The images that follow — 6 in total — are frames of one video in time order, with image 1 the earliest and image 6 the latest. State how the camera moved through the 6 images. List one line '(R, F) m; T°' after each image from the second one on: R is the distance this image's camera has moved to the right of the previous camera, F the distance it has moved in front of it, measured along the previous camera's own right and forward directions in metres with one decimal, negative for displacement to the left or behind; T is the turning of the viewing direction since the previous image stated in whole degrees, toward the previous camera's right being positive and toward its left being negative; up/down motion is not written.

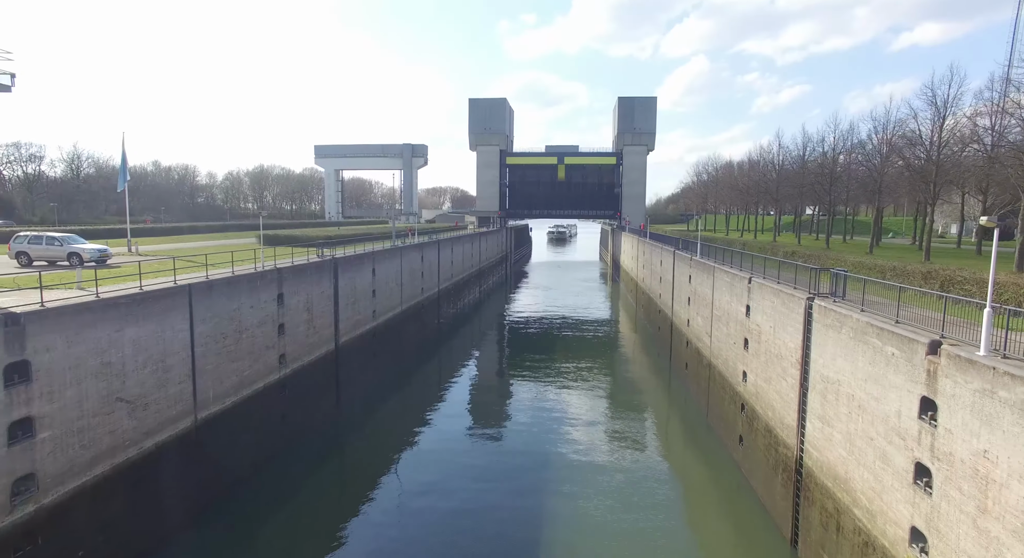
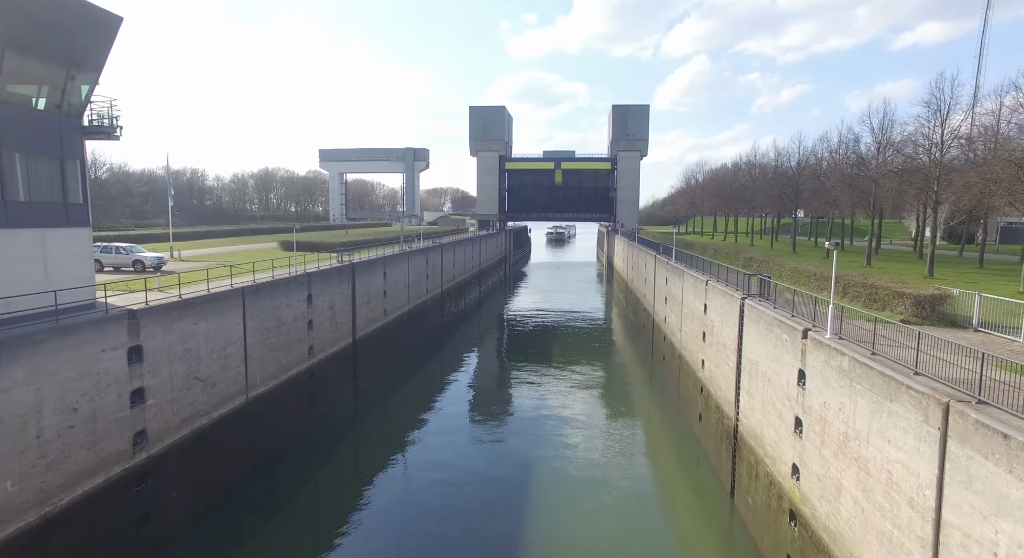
(+0.2, -3.1) m; 0°
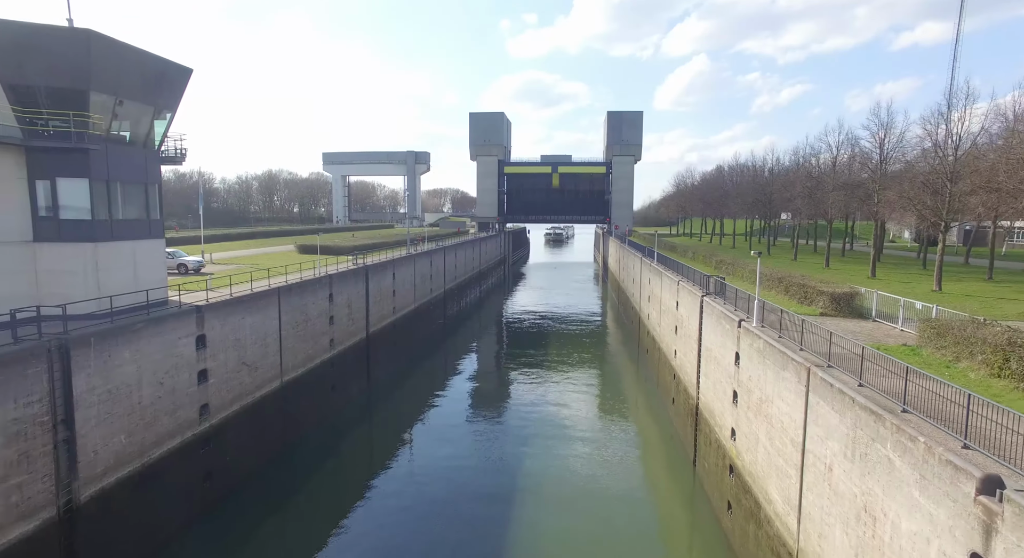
(+0.1, -2.8) m; 0°
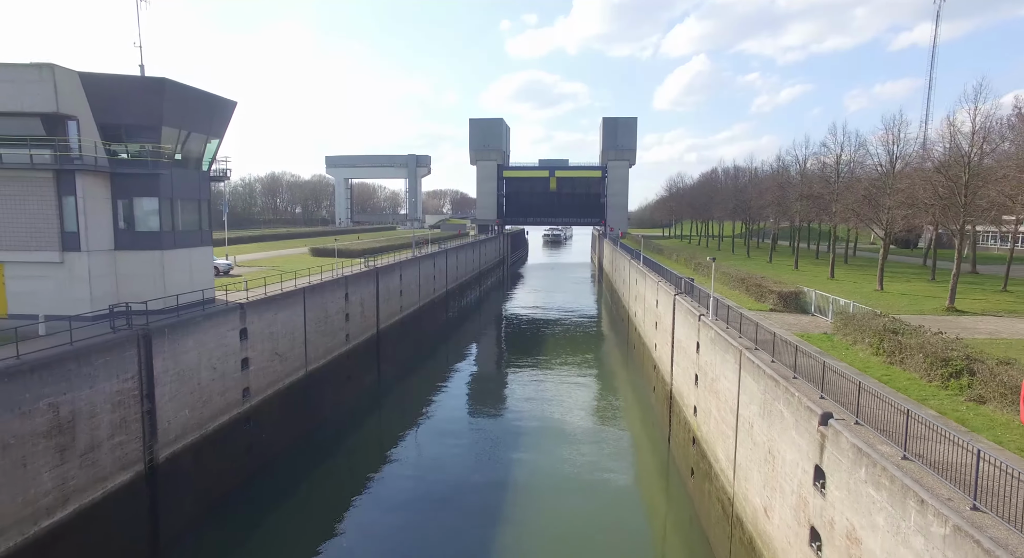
(+0.1, -2.6) m; 0°
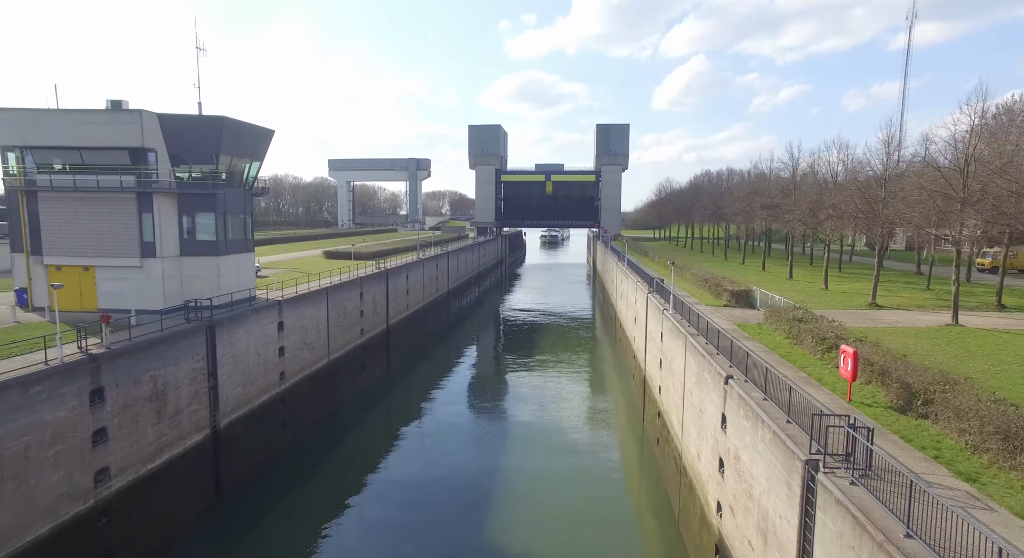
(+0.1, -3.2) m; 0°
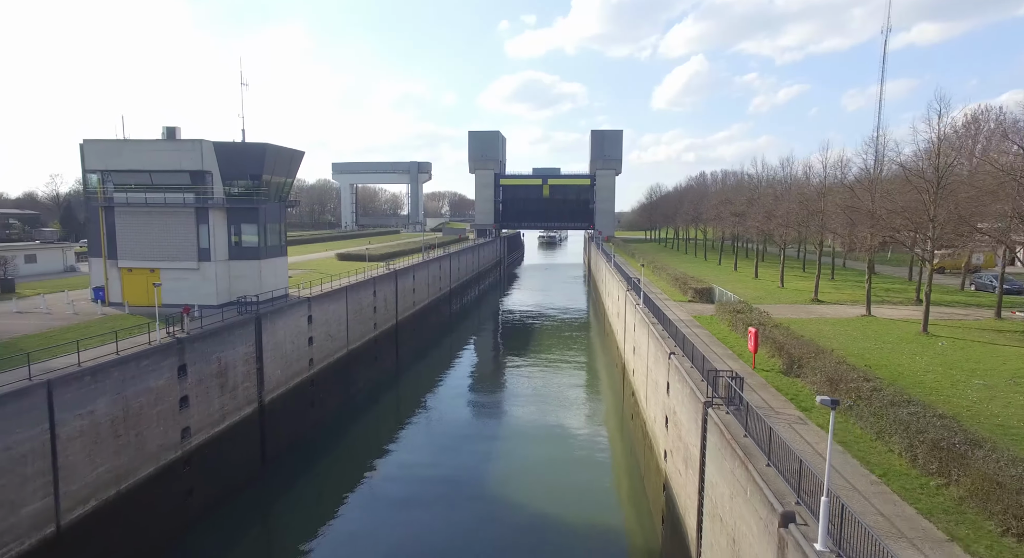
(+0.1, -3.4) m; 0°
